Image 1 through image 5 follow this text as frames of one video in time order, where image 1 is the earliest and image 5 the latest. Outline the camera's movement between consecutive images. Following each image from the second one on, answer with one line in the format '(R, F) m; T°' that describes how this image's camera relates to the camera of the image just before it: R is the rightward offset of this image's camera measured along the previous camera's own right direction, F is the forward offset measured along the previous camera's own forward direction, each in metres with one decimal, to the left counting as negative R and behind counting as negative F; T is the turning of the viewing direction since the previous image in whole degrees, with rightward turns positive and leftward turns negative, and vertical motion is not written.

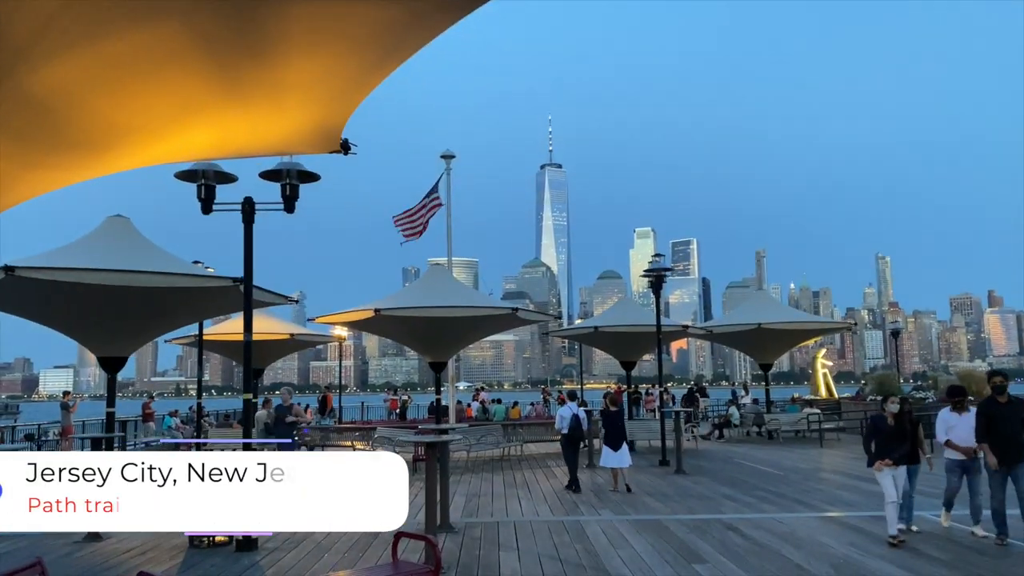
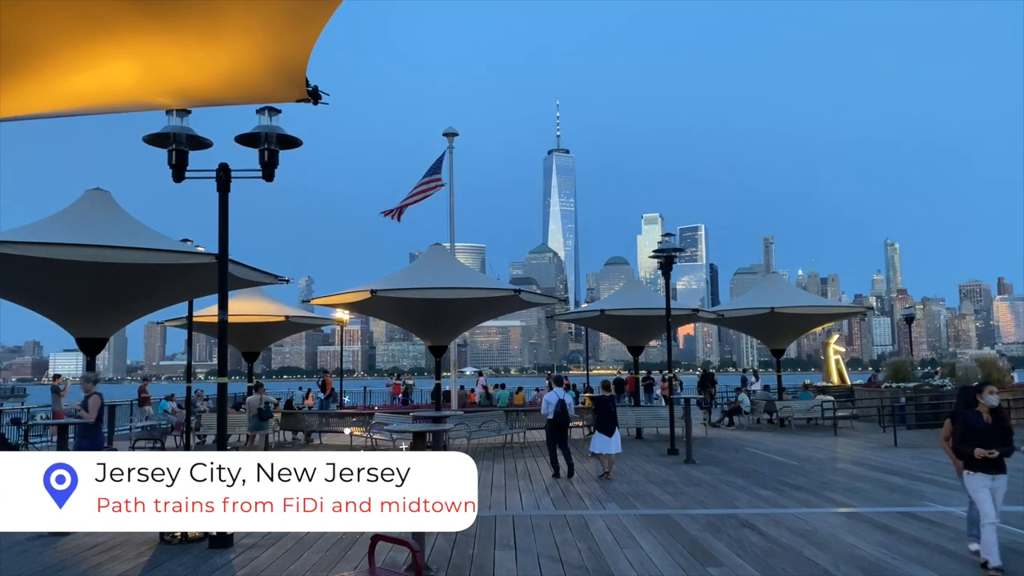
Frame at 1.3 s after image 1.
(+0.1, +0.7) m; -1°
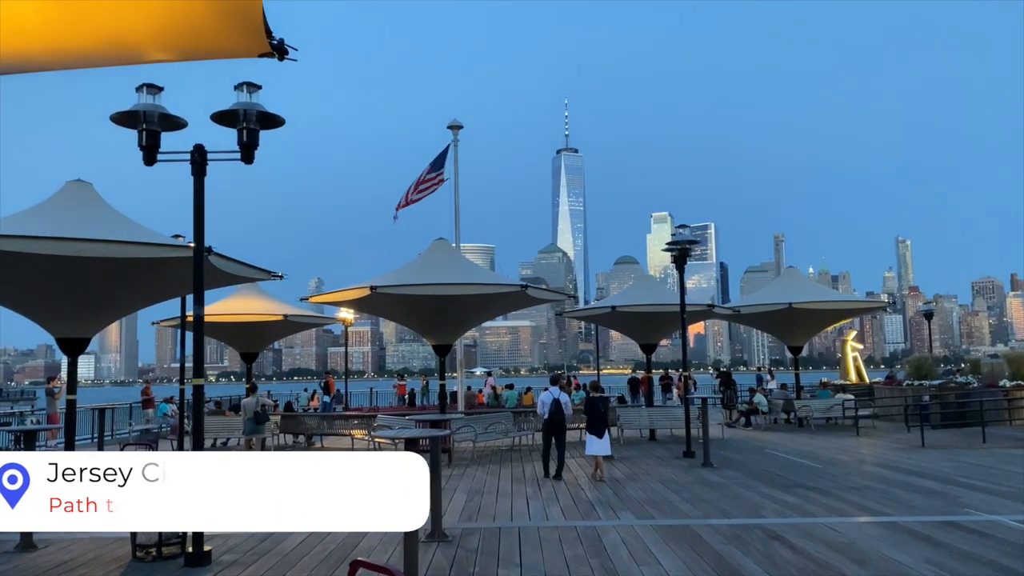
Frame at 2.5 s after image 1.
(+0.1, +0.7) m; -1°
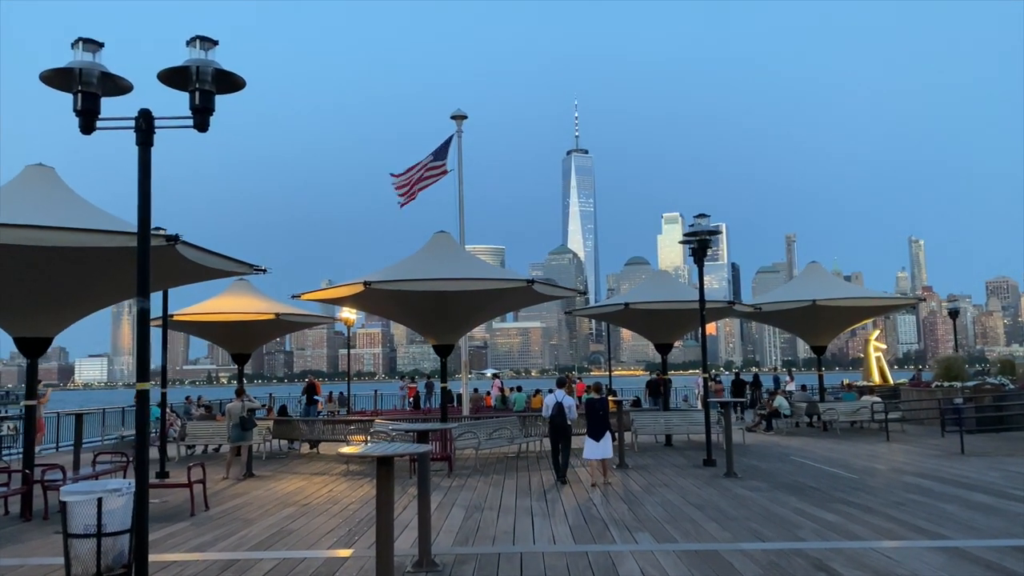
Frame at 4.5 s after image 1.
(+0.1, +1.0) m; -1°
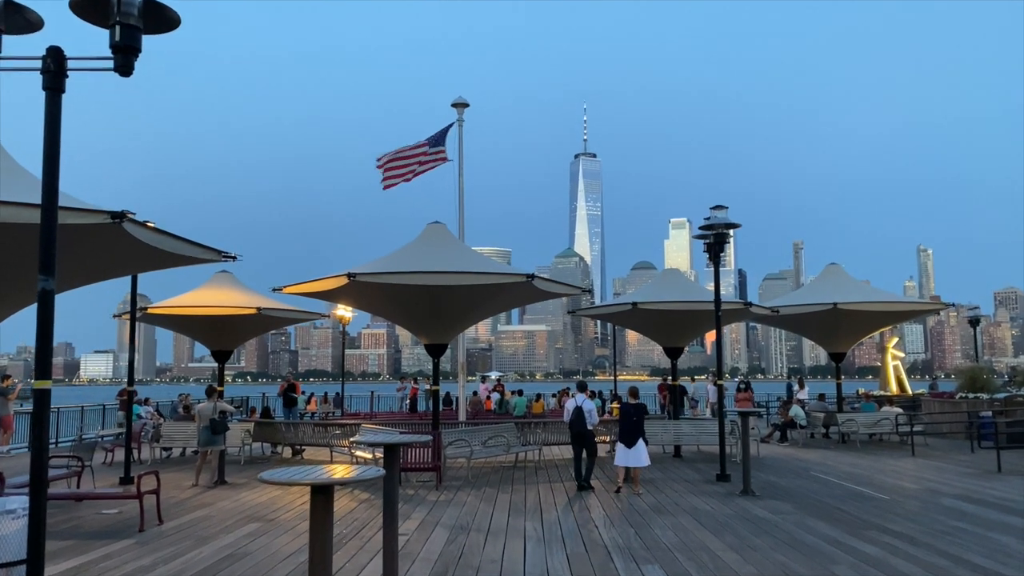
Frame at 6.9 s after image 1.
(+0.1, +1.1) m; 0°
